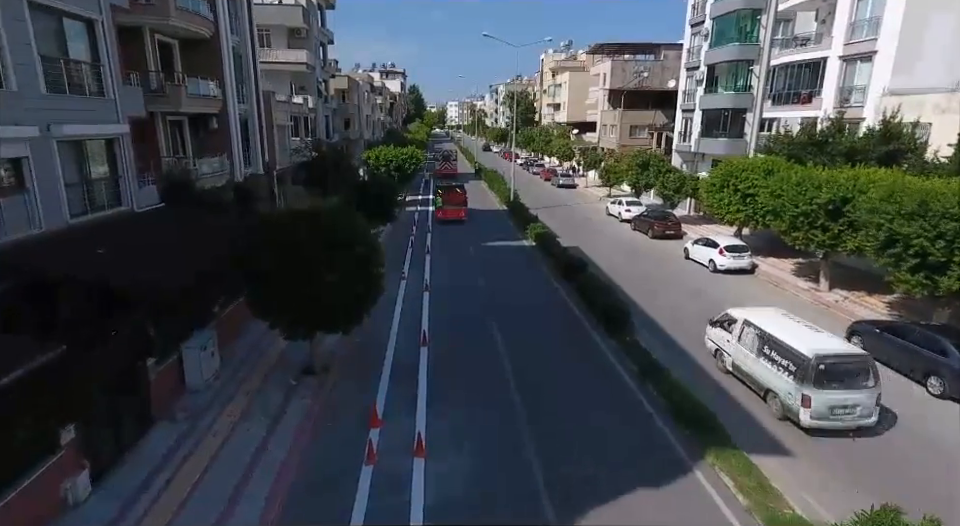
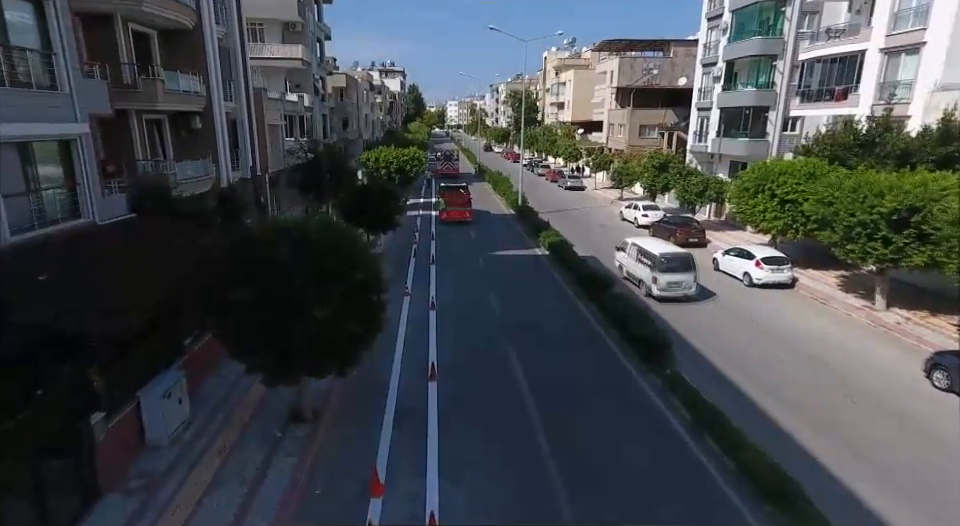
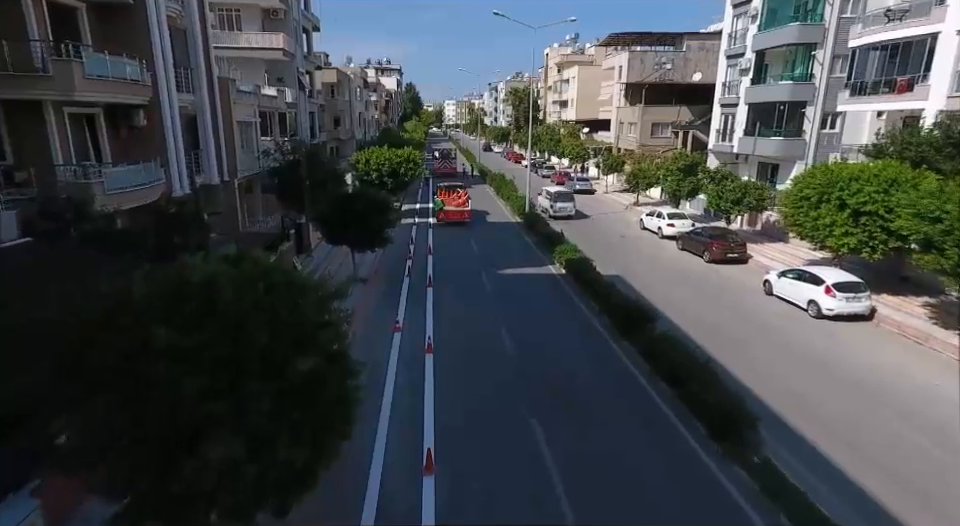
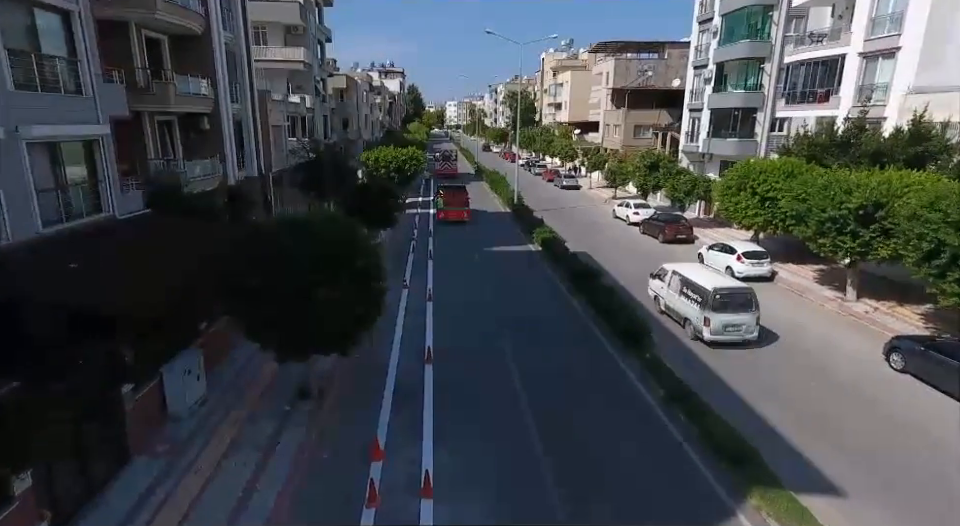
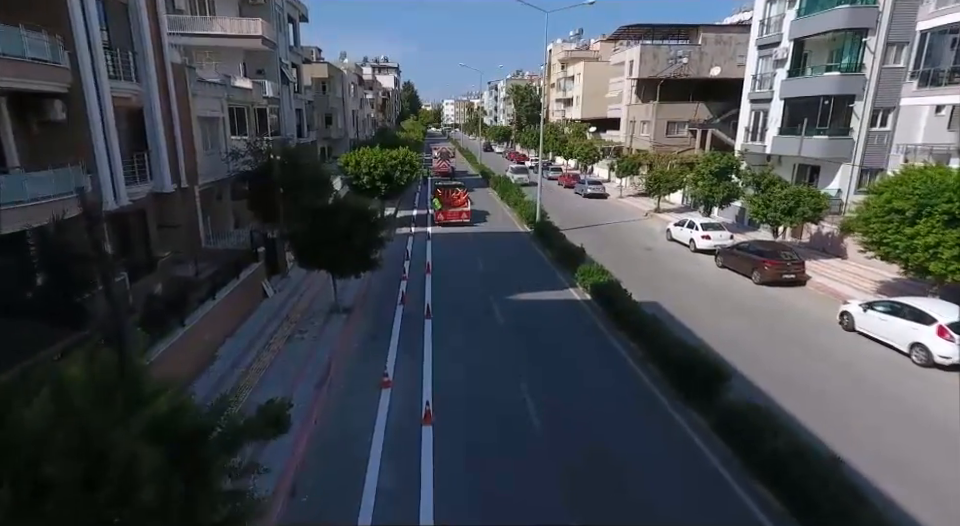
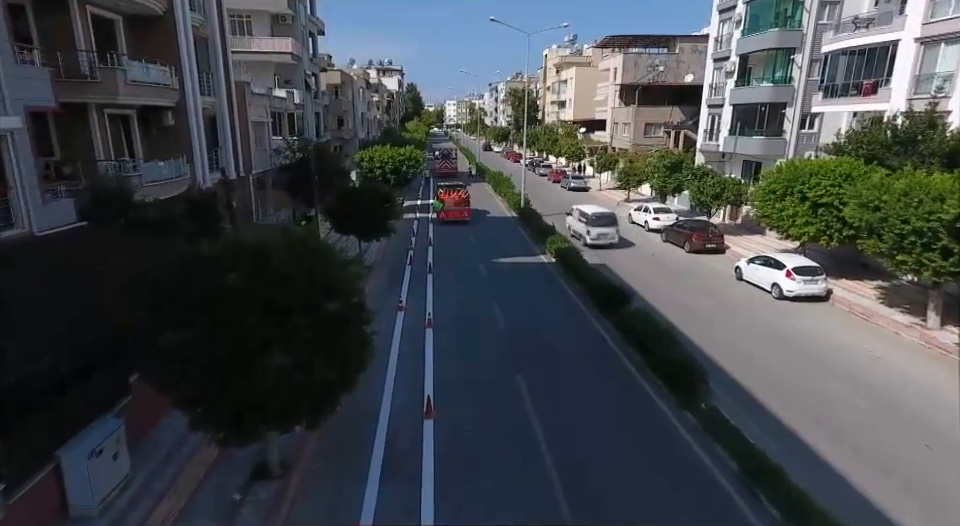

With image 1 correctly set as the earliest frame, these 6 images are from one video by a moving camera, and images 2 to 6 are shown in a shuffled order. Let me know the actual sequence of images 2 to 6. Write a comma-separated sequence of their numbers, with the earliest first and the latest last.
4, 2, 6, 3, 5
